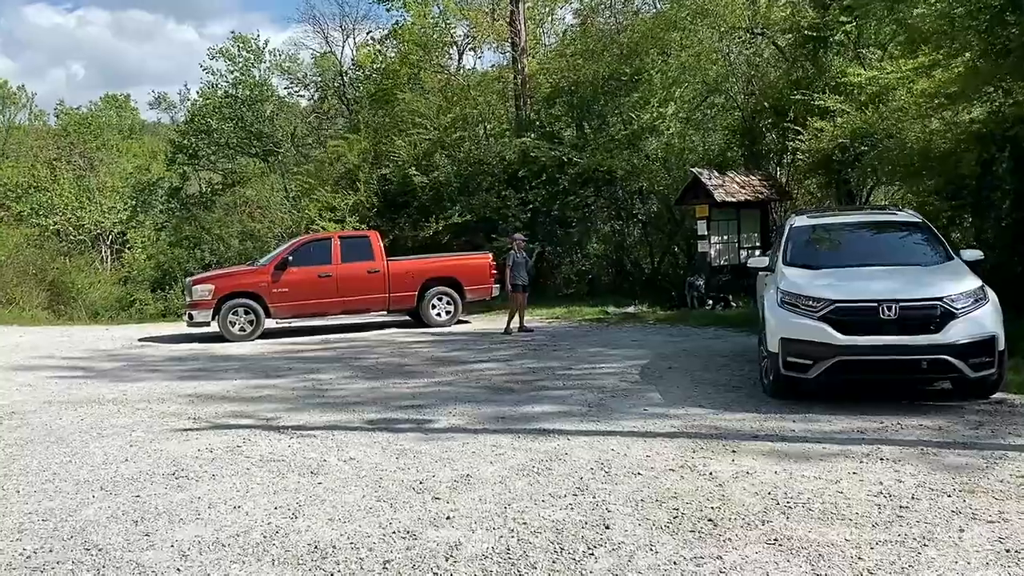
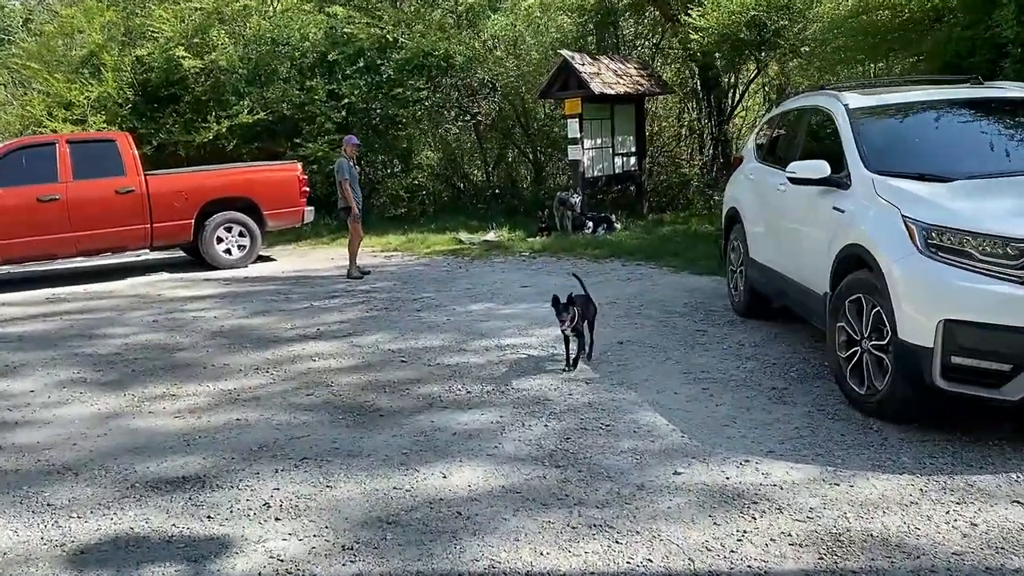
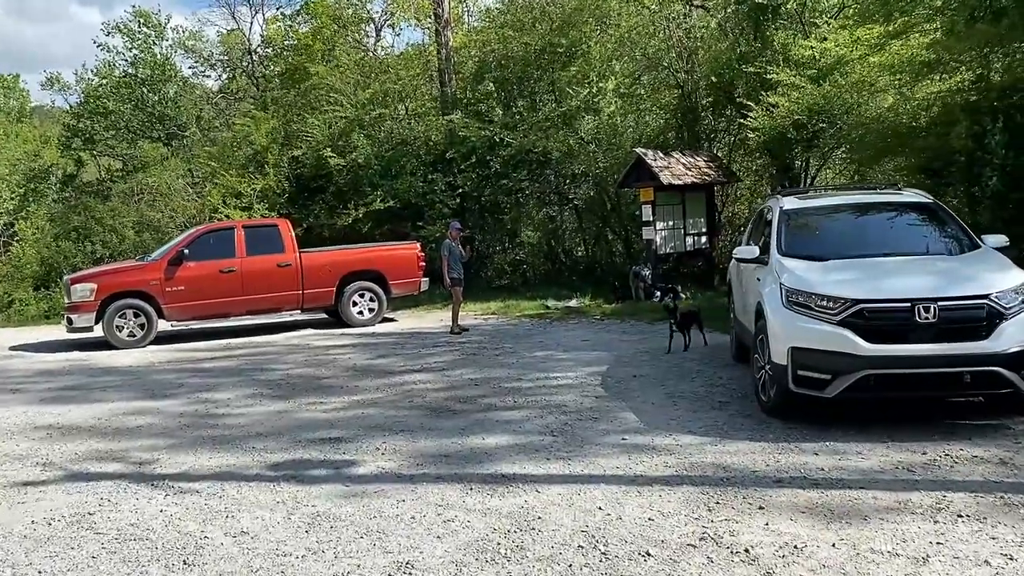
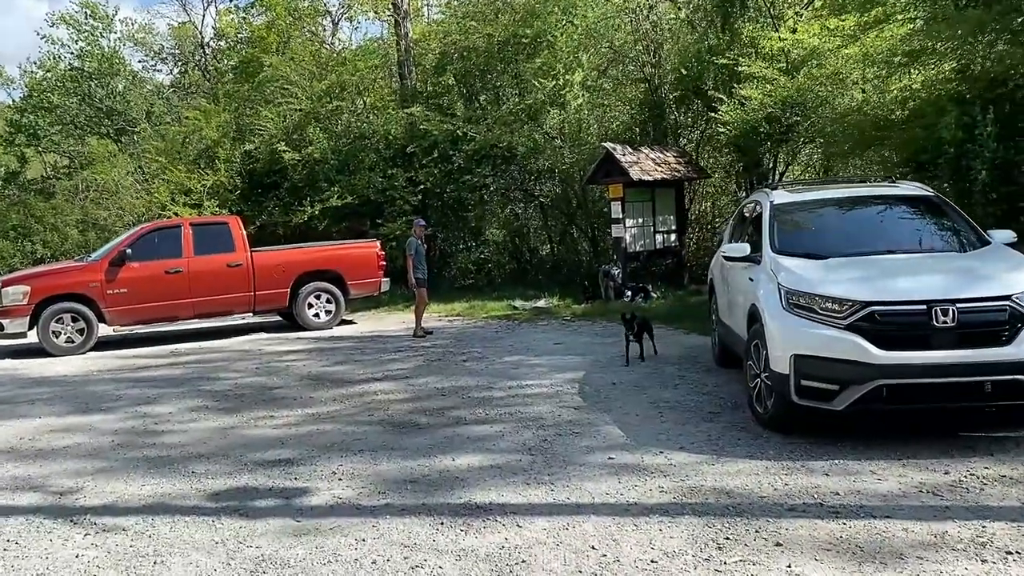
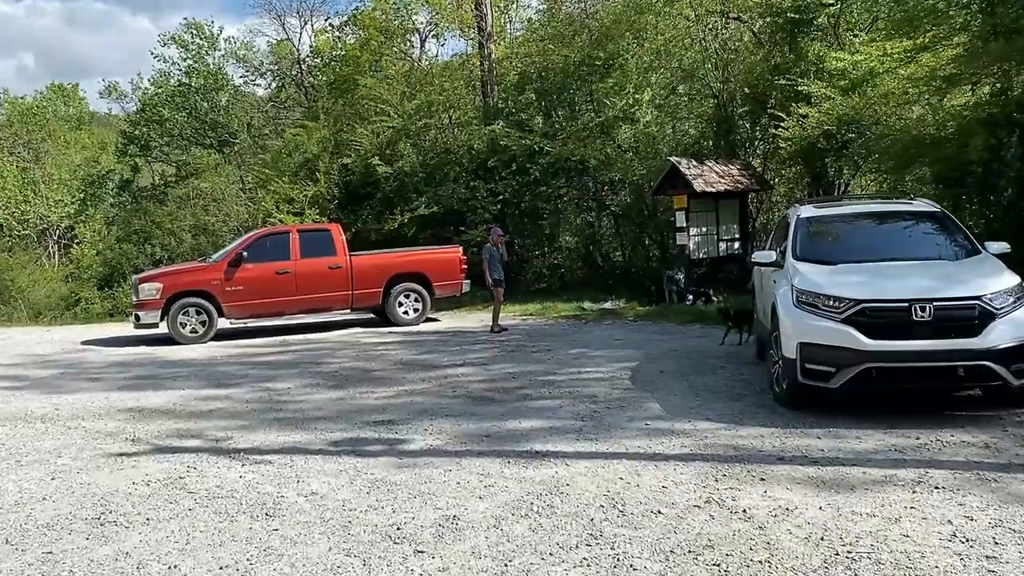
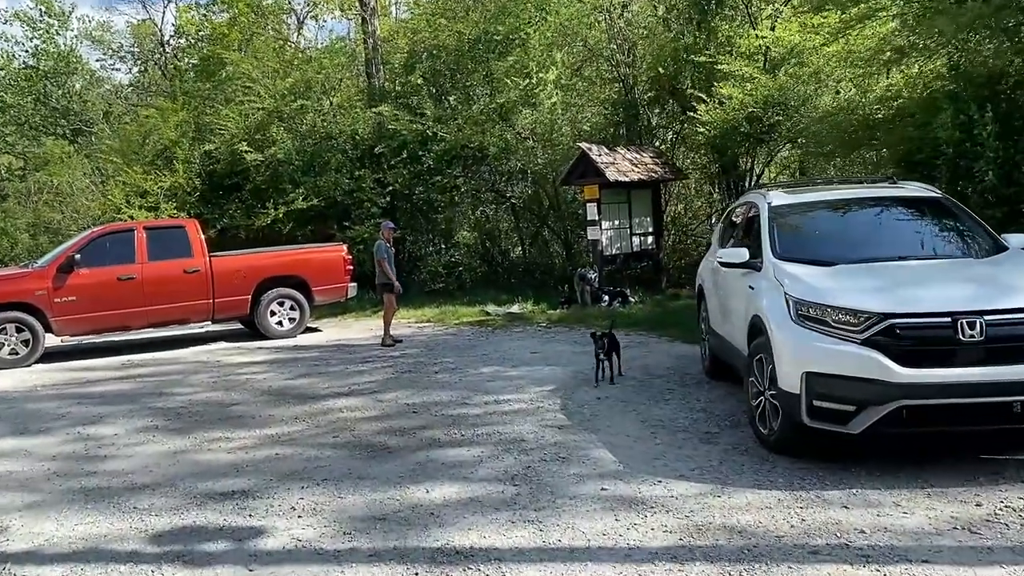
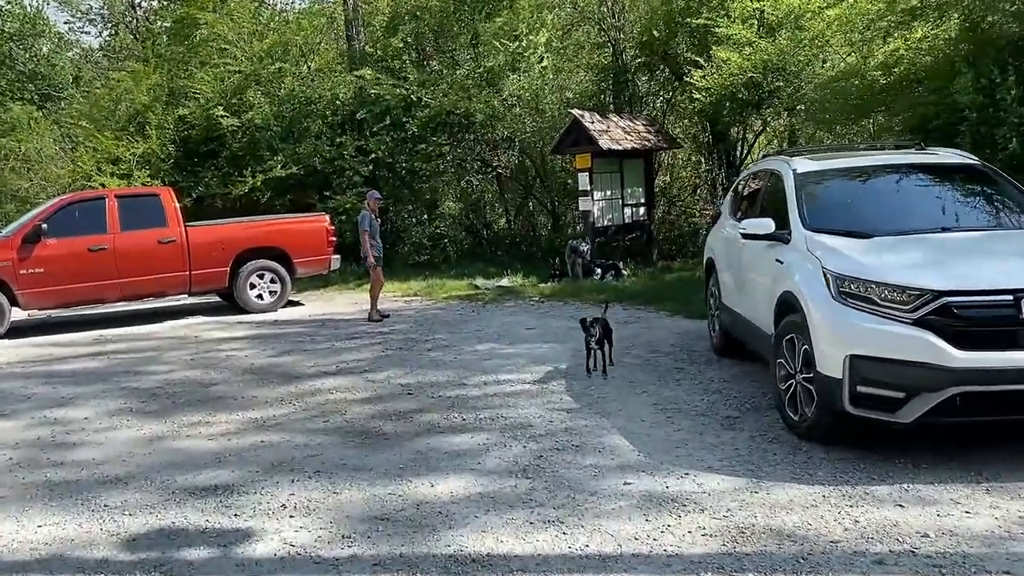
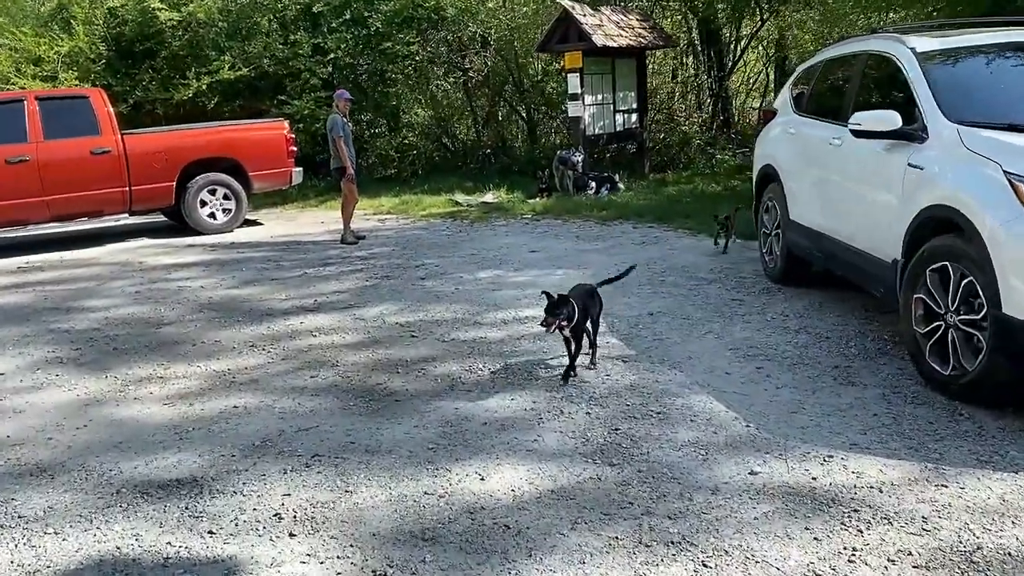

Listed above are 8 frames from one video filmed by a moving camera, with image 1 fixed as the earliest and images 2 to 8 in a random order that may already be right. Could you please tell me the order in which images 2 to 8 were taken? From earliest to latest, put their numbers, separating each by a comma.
5, 3, 4, 6, 7, 2, 8
